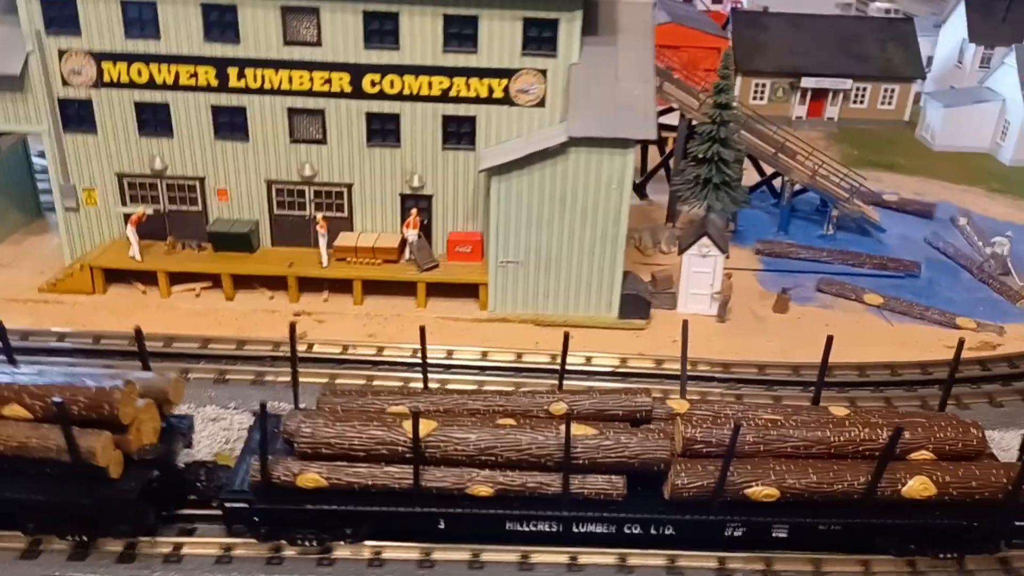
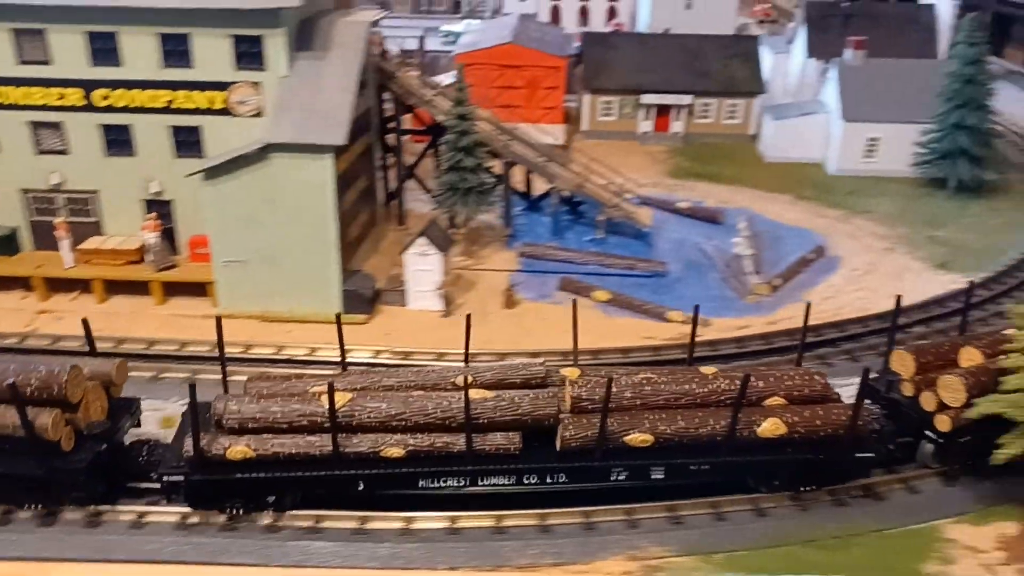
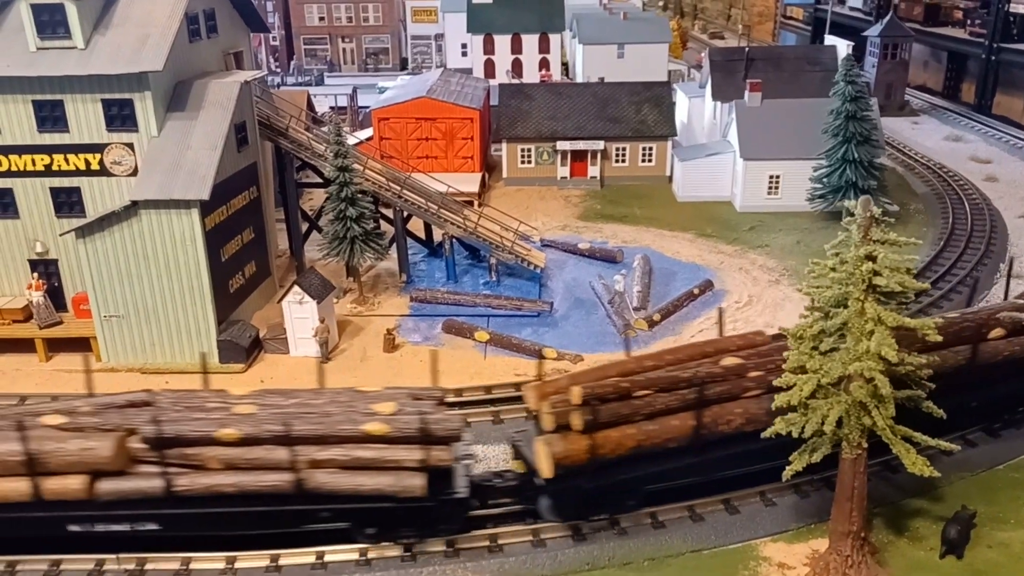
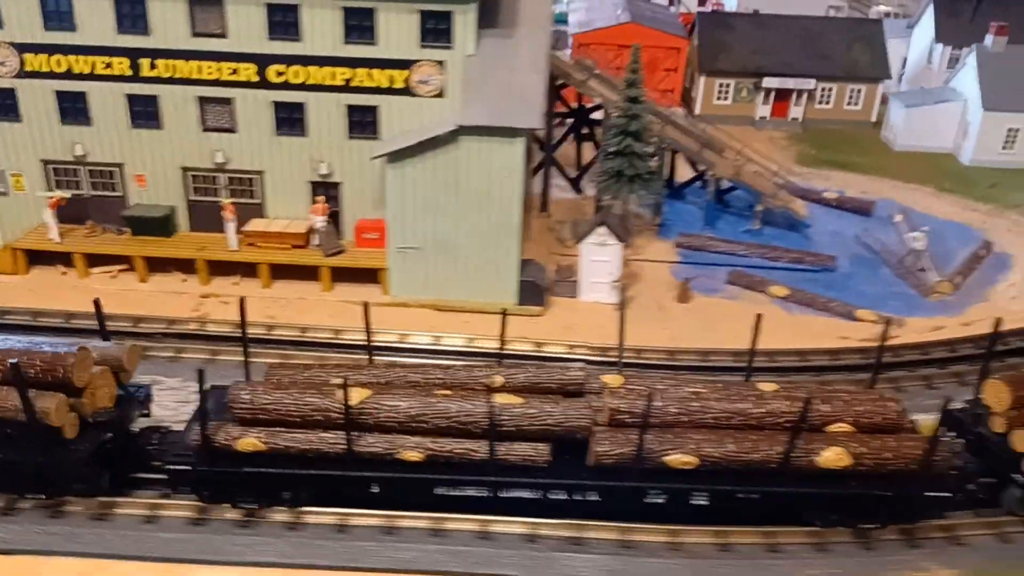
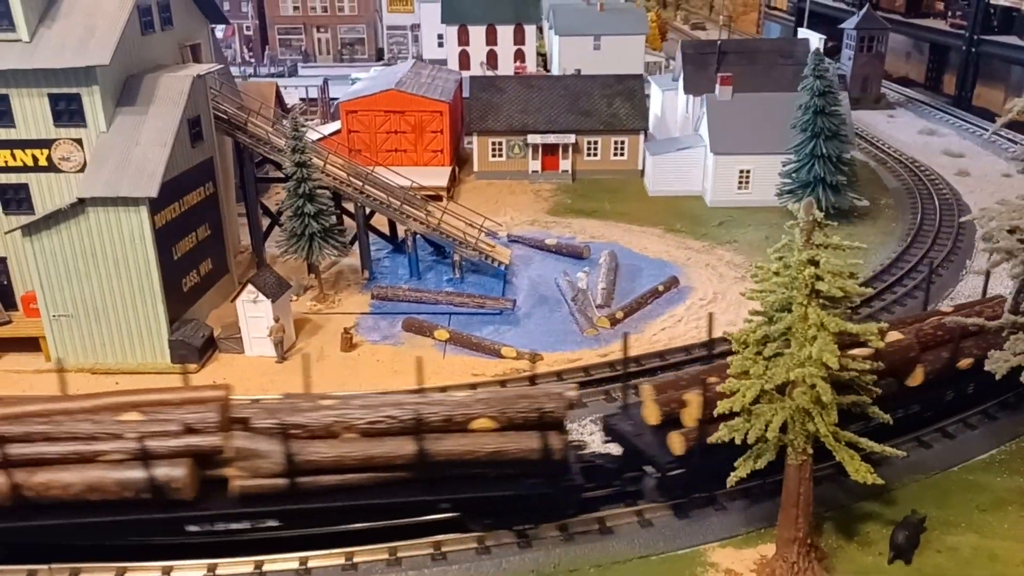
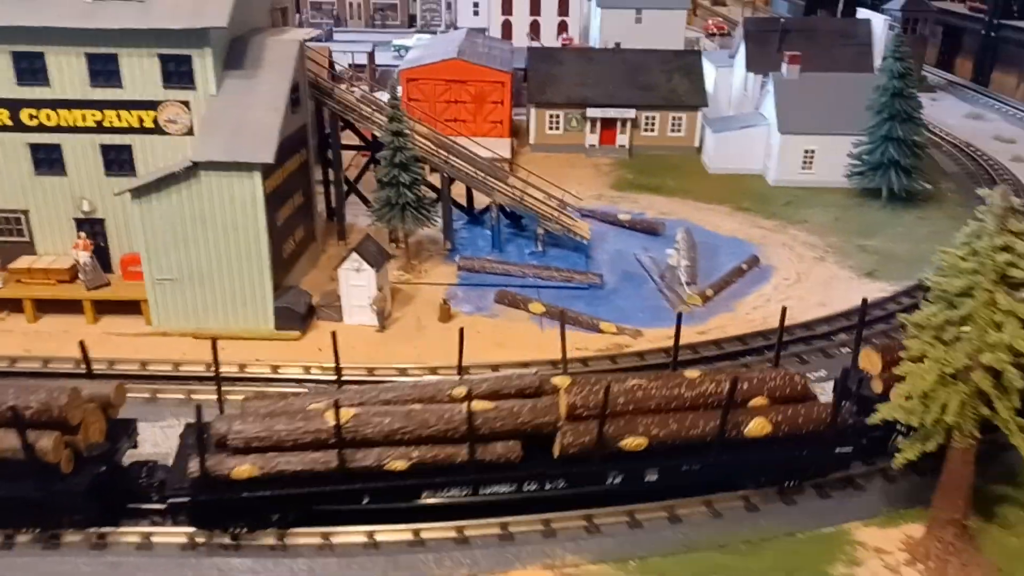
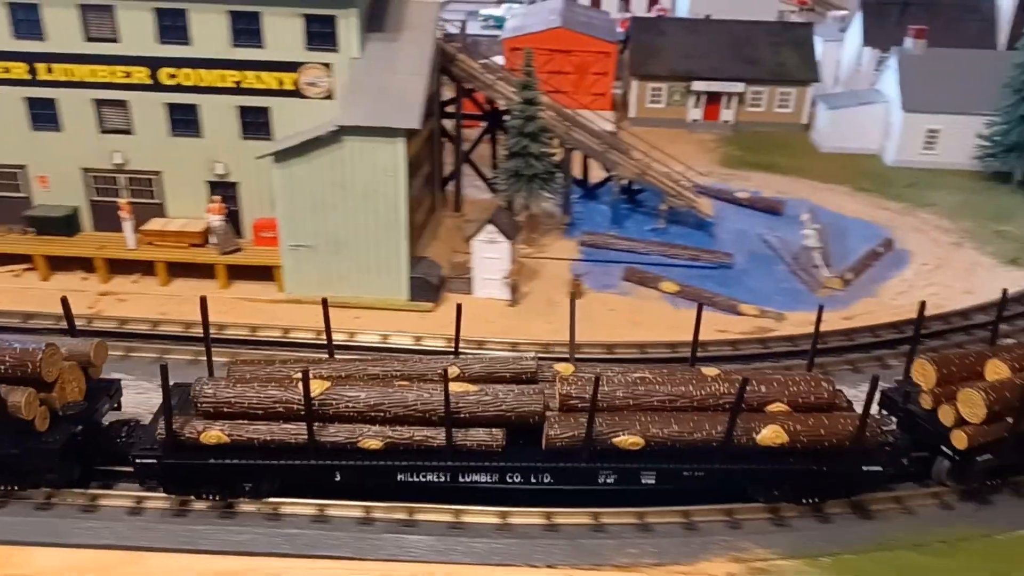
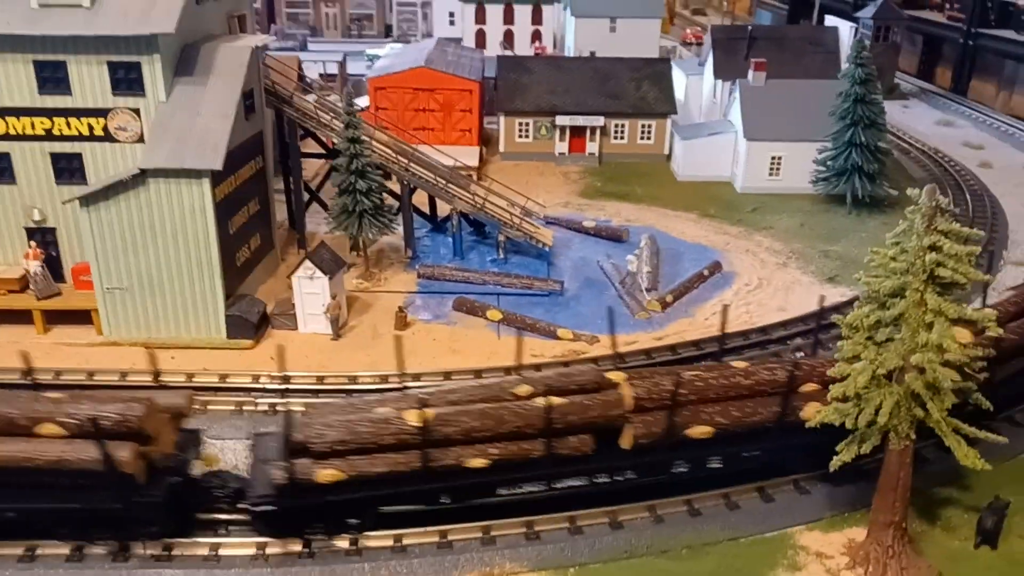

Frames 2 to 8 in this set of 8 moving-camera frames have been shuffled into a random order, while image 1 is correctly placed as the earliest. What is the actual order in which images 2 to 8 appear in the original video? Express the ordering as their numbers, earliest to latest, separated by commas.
4, 7, 2, 6, 8, 5, 3
